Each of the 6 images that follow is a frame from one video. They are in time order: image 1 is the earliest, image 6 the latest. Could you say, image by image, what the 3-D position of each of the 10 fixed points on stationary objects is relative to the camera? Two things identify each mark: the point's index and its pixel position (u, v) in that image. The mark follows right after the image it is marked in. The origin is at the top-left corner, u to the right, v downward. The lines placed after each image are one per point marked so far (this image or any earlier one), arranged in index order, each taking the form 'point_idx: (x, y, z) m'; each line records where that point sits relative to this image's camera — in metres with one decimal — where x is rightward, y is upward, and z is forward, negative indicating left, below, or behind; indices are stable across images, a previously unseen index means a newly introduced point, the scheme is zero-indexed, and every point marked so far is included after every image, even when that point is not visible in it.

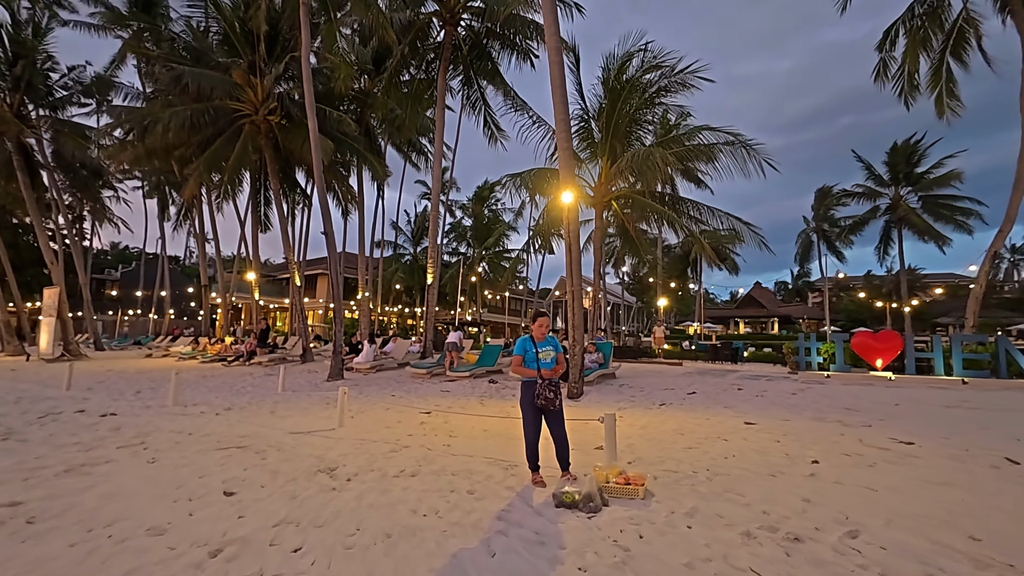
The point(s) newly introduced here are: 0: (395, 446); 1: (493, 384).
0: (-1.2, -1.7, +5.4) m
1: (-0.4, -2.0, +10.4) m
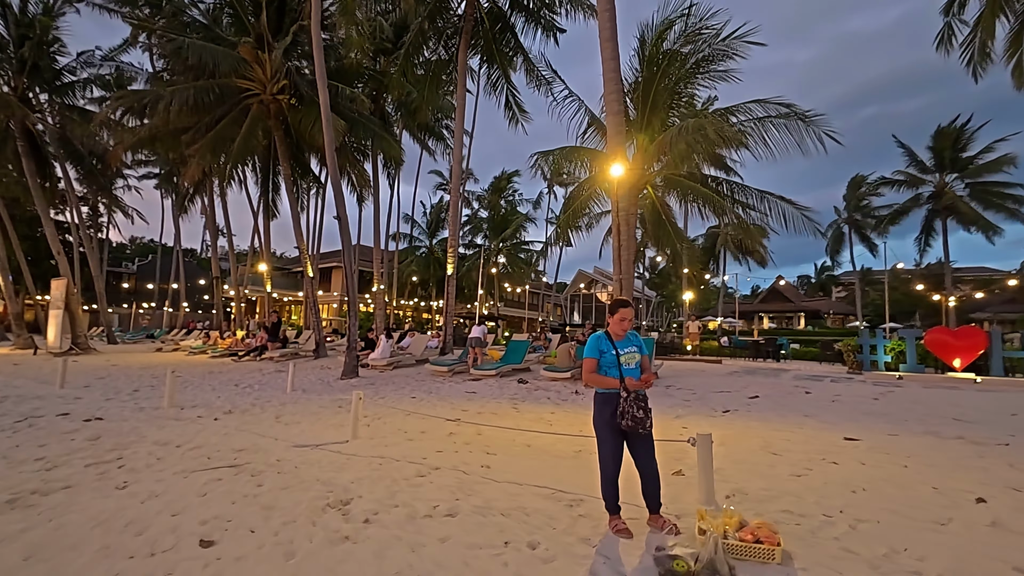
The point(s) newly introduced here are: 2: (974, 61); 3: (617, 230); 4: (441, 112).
0: (-0.7, -1.5, +4.4) m
1: (+0.2, -1.8, +9.3) m
2: (+12.3, +6.0, +13.9) m
3: (+1.5, +0.8, +7.3) m
4: (-2.7, +6.7, +19.8) m
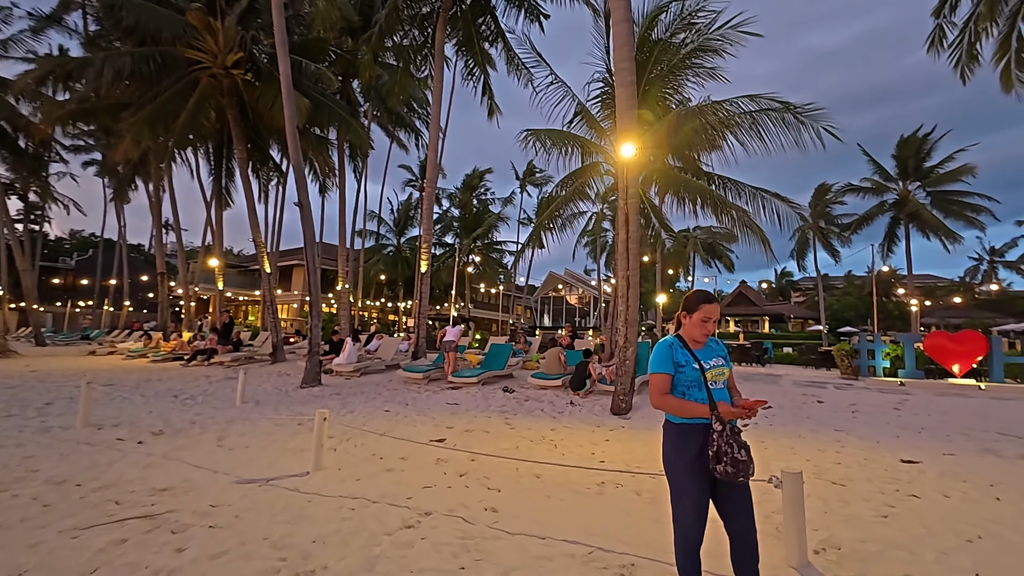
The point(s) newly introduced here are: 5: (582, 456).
0: (-0.6, -1.4, +3.3) m
1: (0.0, -1.7, +8.3) m
2: (+11.8, +5.9, +13.7) m
3: (+1.4, +0.8, +6.5) m
4: (-3.5, +6.7, +18.7) m
5: (+0.6, -1.5, +4.7) m
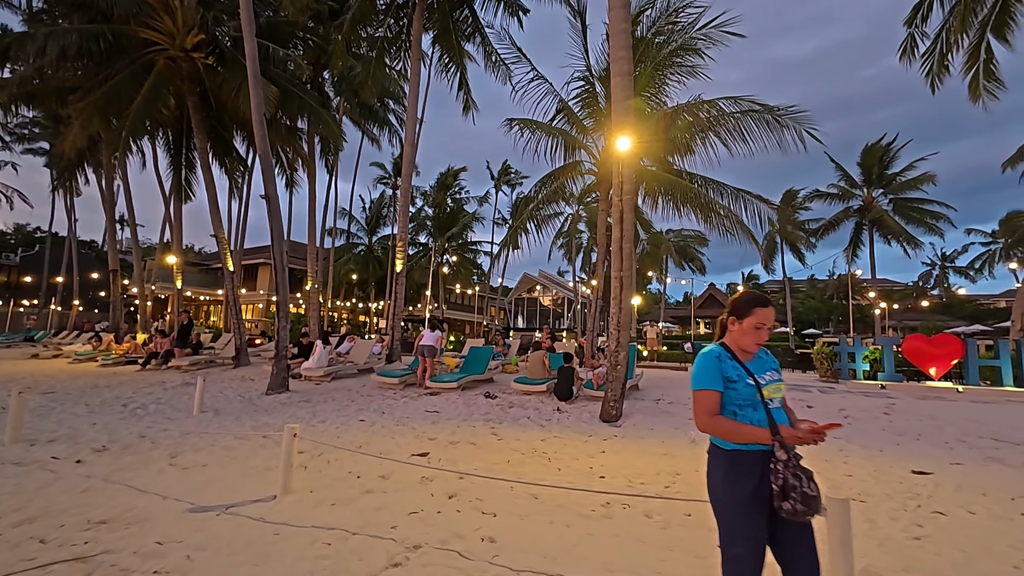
0: (-0.6, -1.4, +2.9) m
1: (-0.3, -1.7, +7.9) m
2: (+11.3, +5.8, +14.0) m
3: (+1.3, +0.8, +6.1) m
4: (-4.3, +6.7, +18.0) m
5: (+0.6, -1.5, +4.3) m
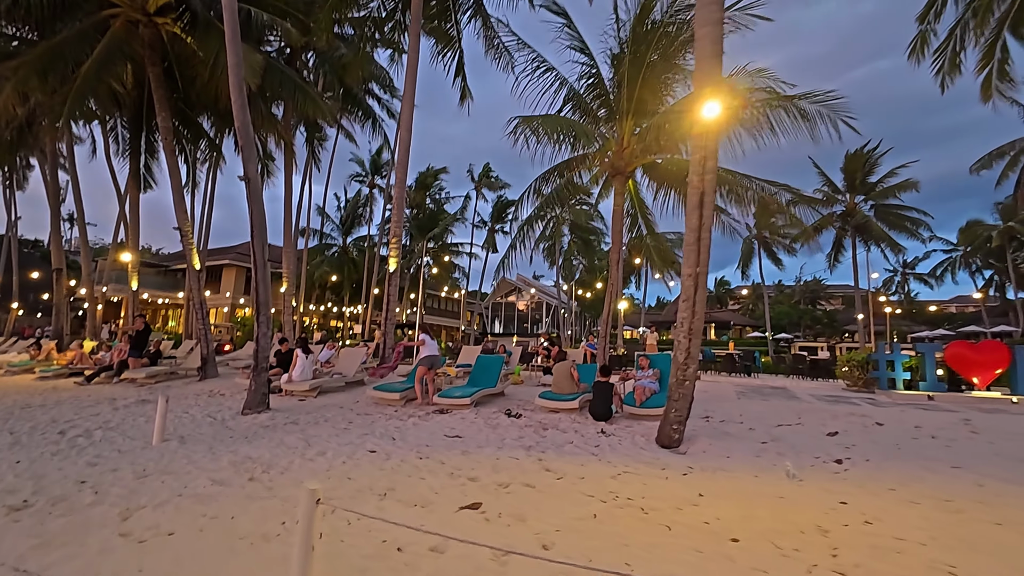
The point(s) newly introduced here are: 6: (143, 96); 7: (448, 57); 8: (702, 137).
0: (+0.1, -1.4, +1.7) m
1: (+0.1, -1.7, +6.7) m
2: (+11.3, +5.7, +13.5) m
3: (+1.8, +0.9, +5.0) m
4: (-4.5, +6.6, +16.7) m
5: (+1.2, -1.5, +3.2) m
6: (-8.8, +4.6, +12.2) m
7: (-1.7, +6.3, +14.0) m
8: (+1.8, +1.4, +4.9) m
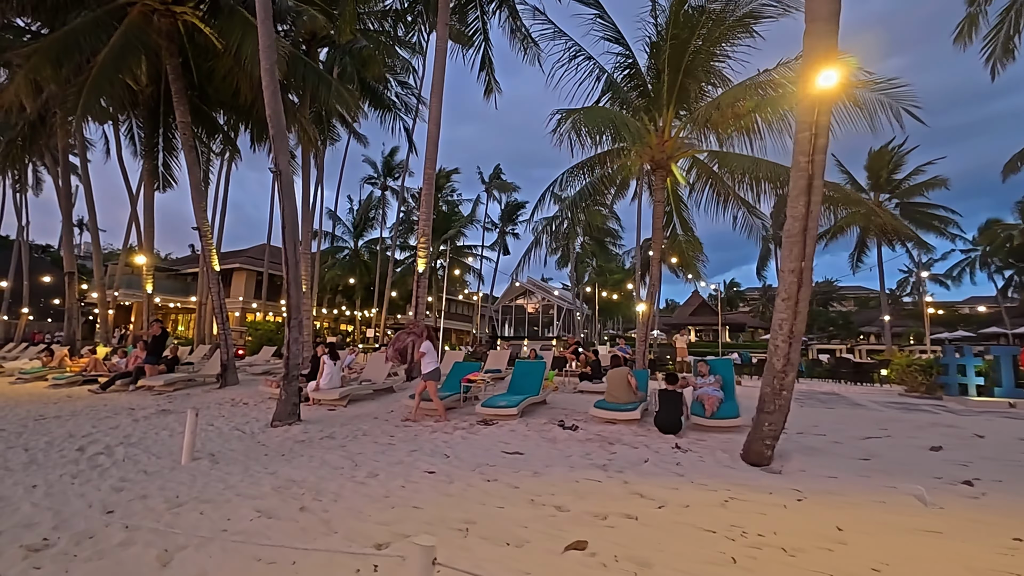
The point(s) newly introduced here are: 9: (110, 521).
0: (+0.7, -1.3, +1.0) m
1: (+0.8, -1.7, +6.1) m
2: (+12.0, +5.8, +12.8) m
3: (+2.4, +0.9, +4.4) m
4: (-3.7, +6.6, +16.1) m
5: (+1.8, -1.5, +2.5) m
6: (-8.0, +4.5, +11.7) m
7: (-1.0, +6.2, +13.4) m
8: (+2.4, +1.5, +4.3) m
9: (-2.6, -1.5, +3.4) m
